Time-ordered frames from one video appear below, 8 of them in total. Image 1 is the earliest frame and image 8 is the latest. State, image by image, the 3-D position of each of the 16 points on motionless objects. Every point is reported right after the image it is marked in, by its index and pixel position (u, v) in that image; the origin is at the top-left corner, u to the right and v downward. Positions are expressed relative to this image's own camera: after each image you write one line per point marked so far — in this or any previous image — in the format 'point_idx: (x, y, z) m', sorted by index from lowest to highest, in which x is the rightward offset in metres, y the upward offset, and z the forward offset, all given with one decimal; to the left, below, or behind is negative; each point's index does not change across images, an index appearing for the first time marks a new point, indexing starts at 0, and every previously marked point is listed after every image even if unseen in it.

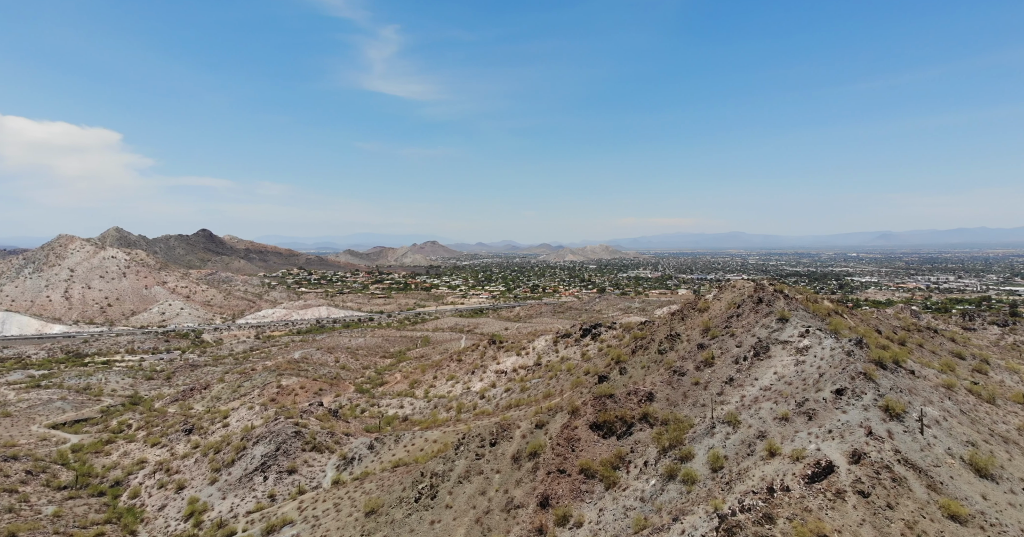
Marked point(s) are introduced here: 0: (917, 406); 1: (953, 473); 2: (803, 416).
0: (+13.3, -4.5, +18.2) m
1: (+12.3, -5.7, +15.5) m
2: (+9.9, -4.9, +18.8) m
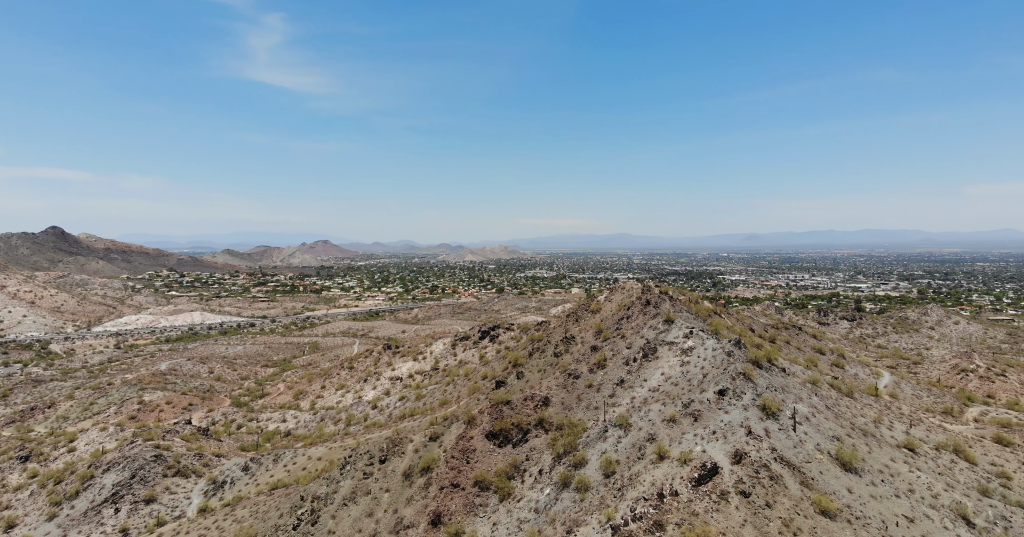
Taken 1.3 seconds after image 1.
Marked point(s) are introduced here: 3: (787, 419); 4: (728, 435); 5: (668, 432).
0: (+9.7, -4.7, +19.3) m
1: (+9.2, -5.9, +16.5) m
2: (+6.2, -5.1, +19.3) m
3: (+9.1, -5.0, +18.3) m
4: (+6.8, -5.2, +17.5) m
5: (+5.4, -5.6, +19.1) m
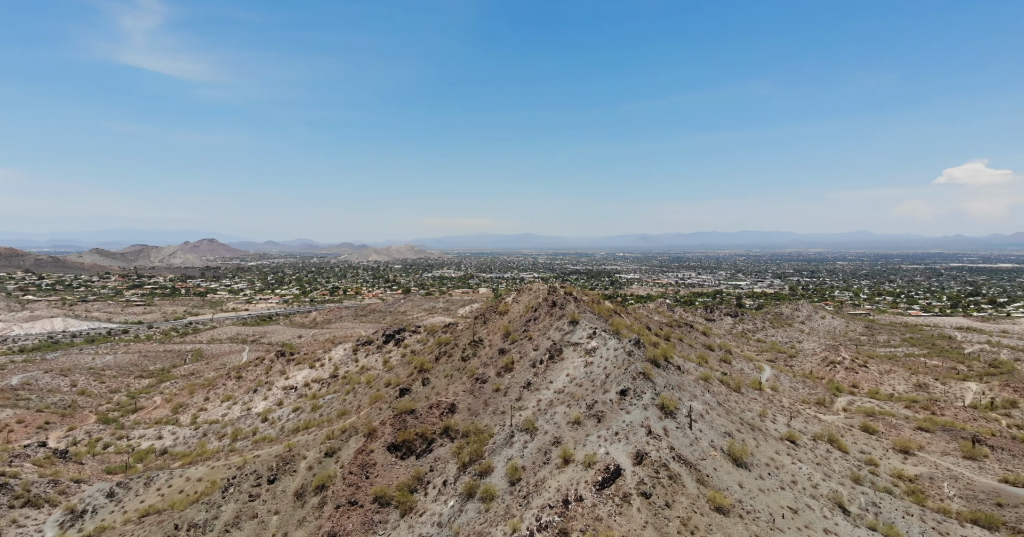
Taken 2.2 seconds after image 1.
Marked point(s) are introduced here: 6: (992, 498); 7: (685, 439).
0: (+6.3, -4.8, +20.0) m
1: (+6.3, -6.0, +17.1) m
2: (+2.9, -5.2, +19.4) m
3: (+5.9, -5.1, +18.9) m
4: (+3.8, -5.3, +17.8) m
5: (+2.1, -5.7, +19.1) m
6: (+15.2, -7.4, +17.4) m
7: (+5.6, -5.5, +17.9) m
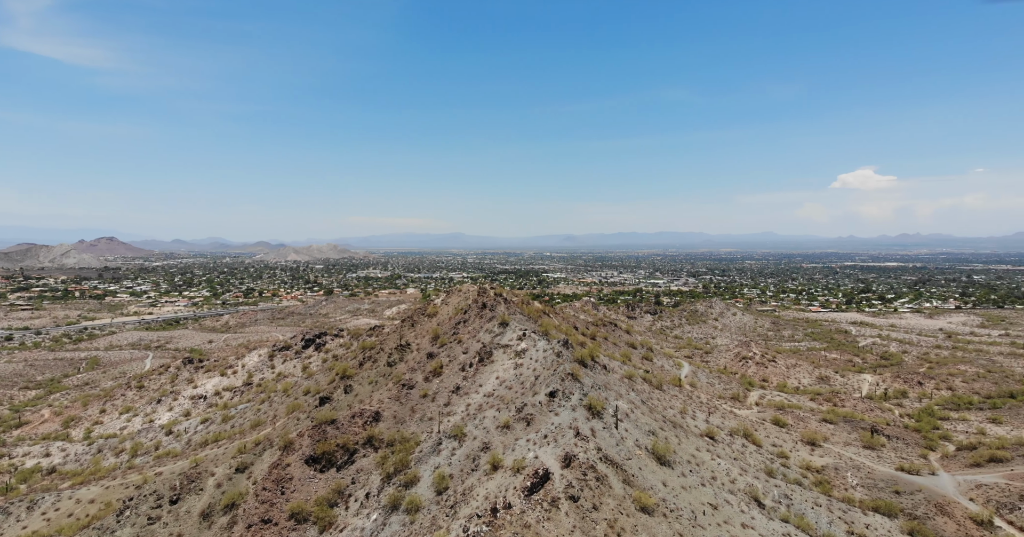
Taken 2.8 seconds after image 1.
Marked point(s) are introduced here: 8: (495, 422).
0: (+3.7, -4.9, +20.2) m
1: (+4.0, -6.1, +17.4) m
2: (+0.4, -5.3, +19.2) m
3: (+3.4, -5.1, +19.2) m
4: (+1.5, -5.4, +17.7) m
5: (-0.3, -5.8, +18.8) m
6: (+12.8, -7.4, +18.9) m
7: (+3.2, -5.5, +18.0) m
8: (-0.6, -5.5, +19.7) m
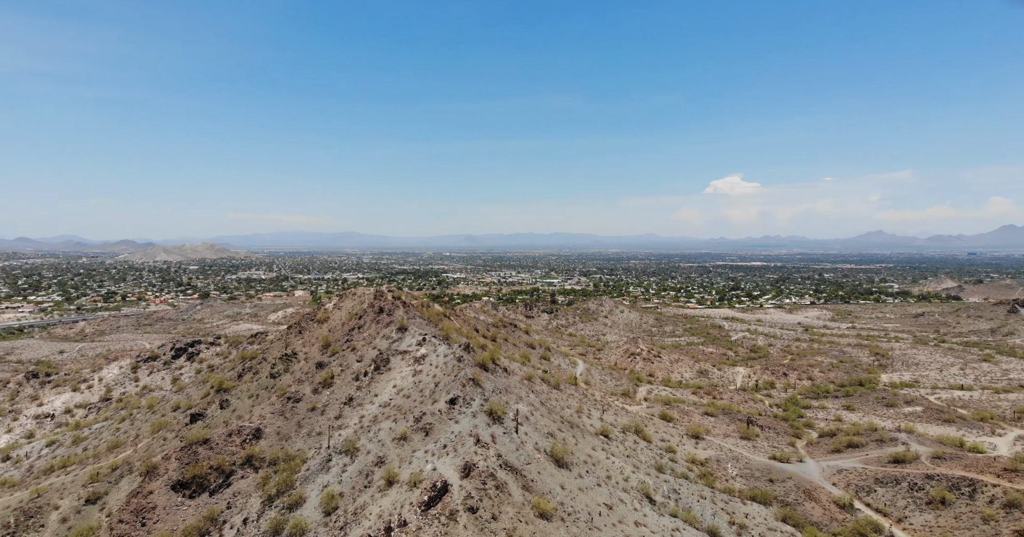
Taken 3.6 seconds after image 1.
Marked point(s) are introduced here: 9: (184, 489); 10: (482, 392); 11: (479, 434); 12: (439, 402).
0: (0.0, -5.0, +20.0) m
1: (+0.9, -6.2, +17.3) m
2: (-3.1, -5.4, +18.4) m
3: (-0.1, -5.3, +18.9) m
4: (-1.7, -5.5, +17.2) m
5: (-3.7, -5.9, +17.9) m
6: (+9.2, -7.5, +20.4) m
7: (-0.1, -5.7, +17.8) m
8: (-4.1, -5.6, +18.7) m
9: (-10.7, -7.2, +18.1) m
10: (-1.1, -4.4, +19.8) m
11: (-1.1, -5.3, +17.7) m
12: (-2.6, -4.7, +19.5) m
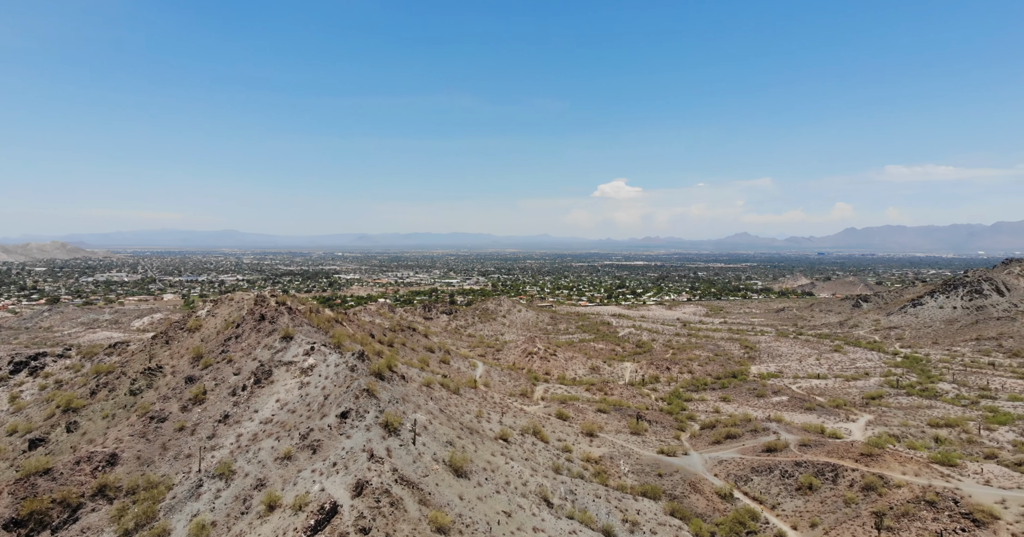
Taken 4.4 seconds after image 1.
0: (-3.6, -5.1, +19.2) m
1: (-2.3, -6.3, +16.7) m
2: (-6.3, -5.5, +17.1) m
3: (-3.5, -5.4, +18.1) m
4: (-4.8, -5.6, +16.1) m
5: (-6.8, -6.0, +16.4) m
6: (+5.4, -7.7, +21.2) m
7: (-3.3, -5.8, +17.0) m
8: (-7.4, -5.7, +17.2) m
9: (-13.7, -7.3, +15.4) m
10: (-4.7, -4.6, +18.8) m
11: (-4.2, -5.4, +16.7) m
12: (-6.0, -4.8, +18.2) m
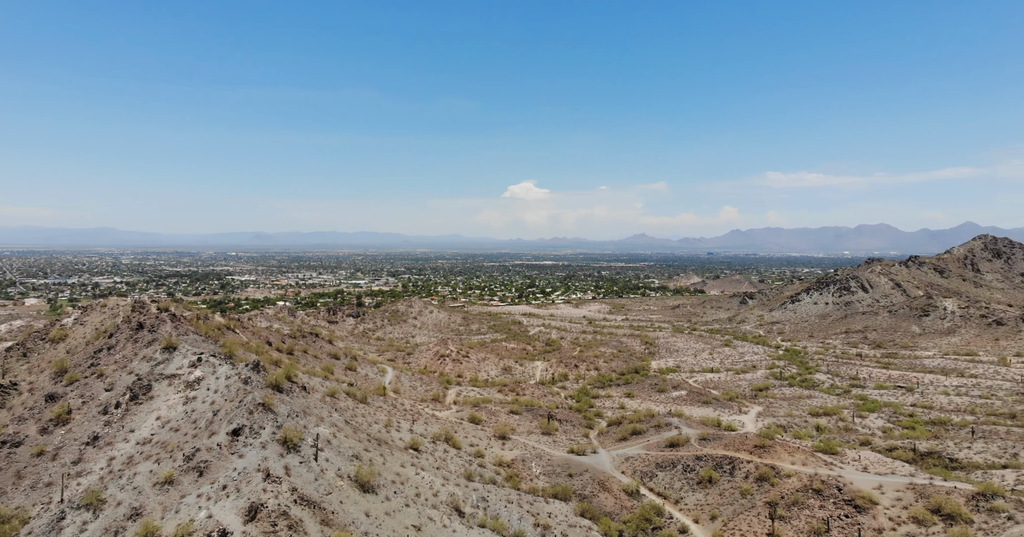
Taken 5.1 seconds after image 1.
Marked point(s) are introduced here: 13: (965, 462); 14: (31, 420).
0: (-6.5, -5.2, +18.0) m
1: (-4.8, -6.4, +15.7) m
2: (-8.9, -5.6, +15.5) m
3: (-6.2, -5.5, +16.9) m
4: (-7.2, -5.7, +14.7) m
5: (-9.3, -6.1, +14.8) m
6: (+2.1, -7.7, +21.4) m
7: (-5.9, -5.9, +15.9) m
8: (-10.0, -5.8, +15.4) m
9: (-16.0, -7.4, +12.6) m
10: (-7.5, -4.7, +17.4) m
11: (-6.8, -5.5, +15.4) m
12: (-8.8, -4.9, +16.6) m
13: (+15.7, -6.7, +19.2) m
14: (-15.3, -4.8, +17.6) m
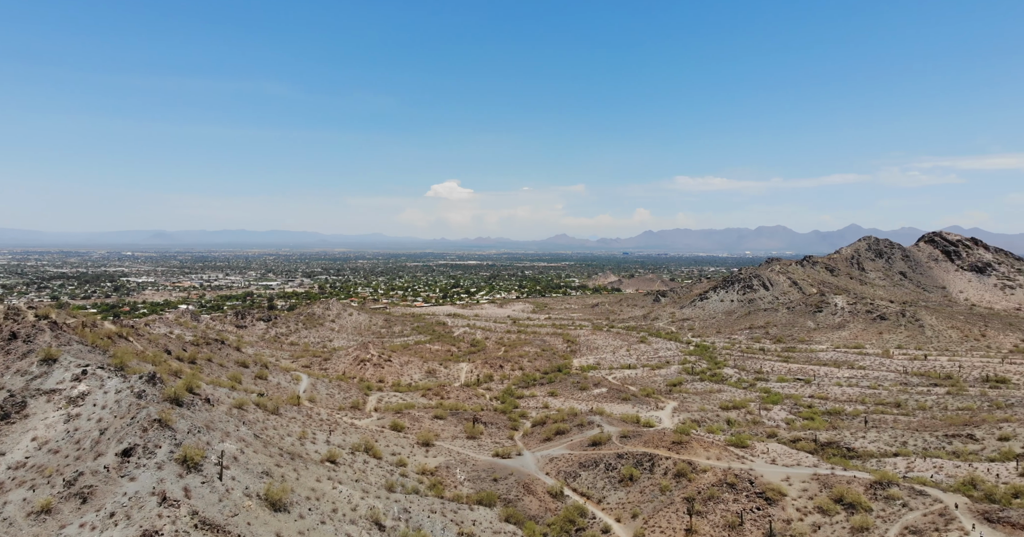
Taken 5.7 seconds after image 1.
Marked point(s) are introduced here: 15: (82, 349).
0: (-8.9, -5.3, +16.7) m
1: (-6.9, -6.5, +14.6) m
2: (-10.9, -5.7, +13.8) m
3: (-8.5, -5.5, +15.6) m
4: (-9.1, -5.8, +13.3) m
5: (-11.2, -6.2, +13.0) m
6: (-0.8, -7.8, +21.2) m
7: (-7.9, -5.9, +14.6) m
8: (-11.9, -5.9, +13.6) m
9: (-17.5, -7.5, +10.0) m
10: (-9.8, -4.7, +15.9) m
11: (-8.8, -5.6, +14.0) m
12: (-10.9, -5.0, +15.0) m
13: (+13.0, -6.8, +20.8) m
14: (-17.5, -4.9, +15.1) m
15: (-15.3, -2.8, +19.8) m
